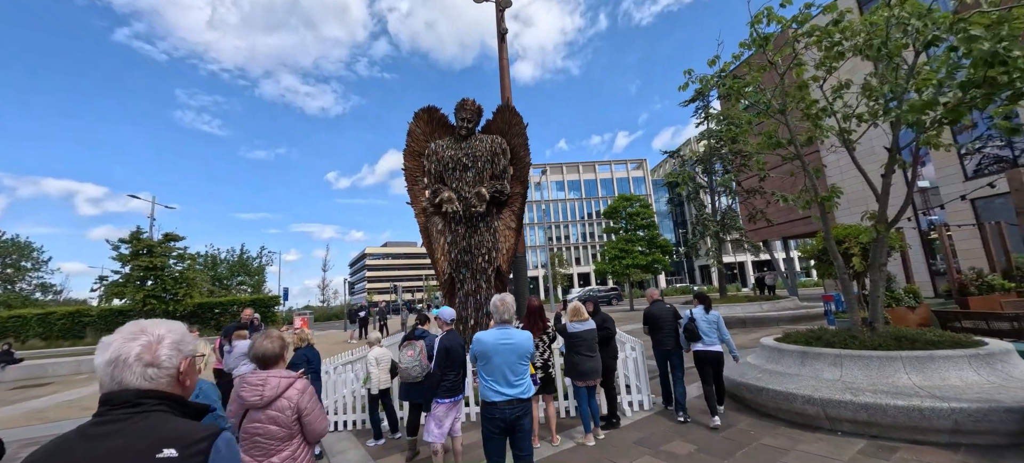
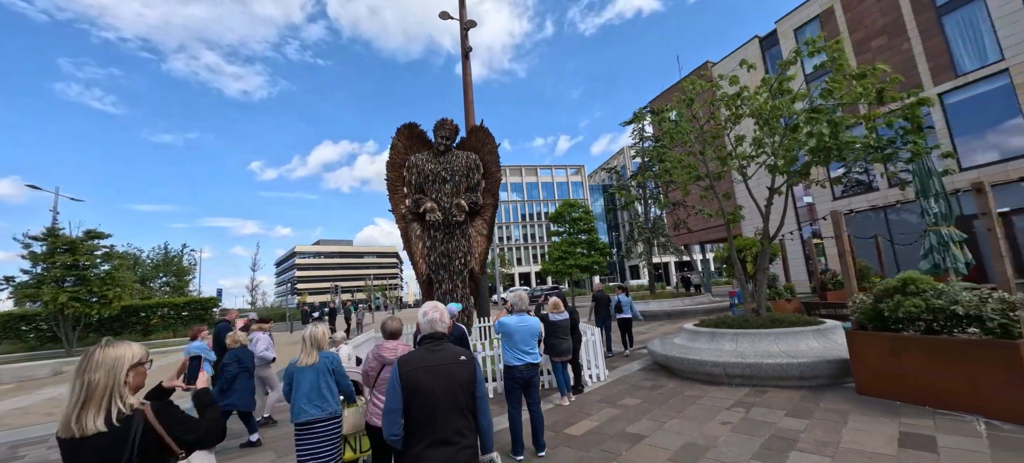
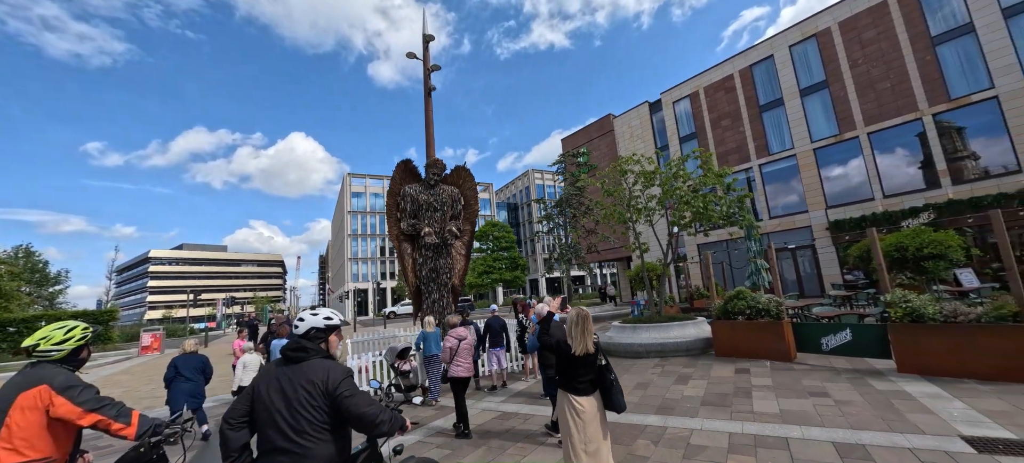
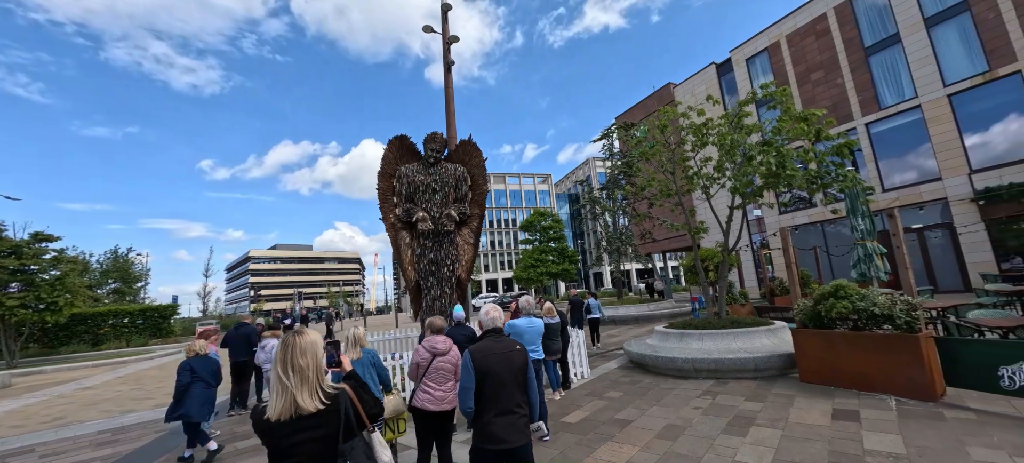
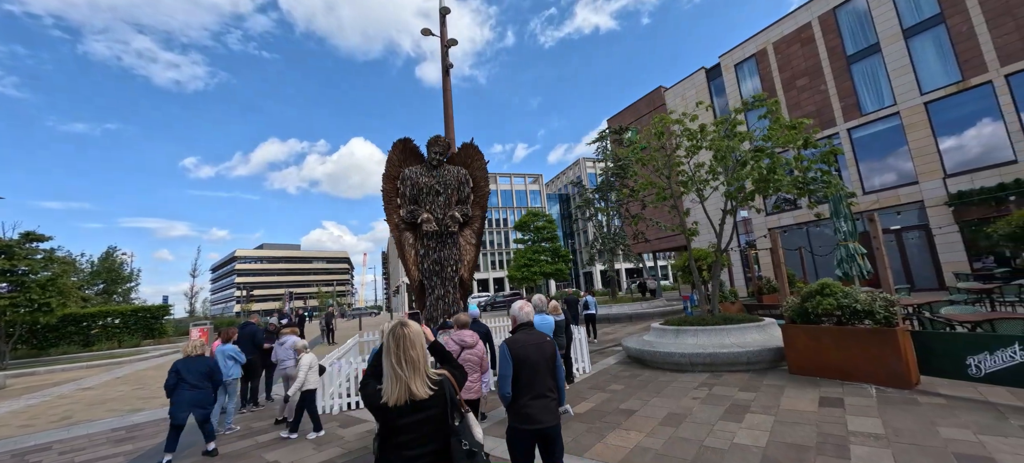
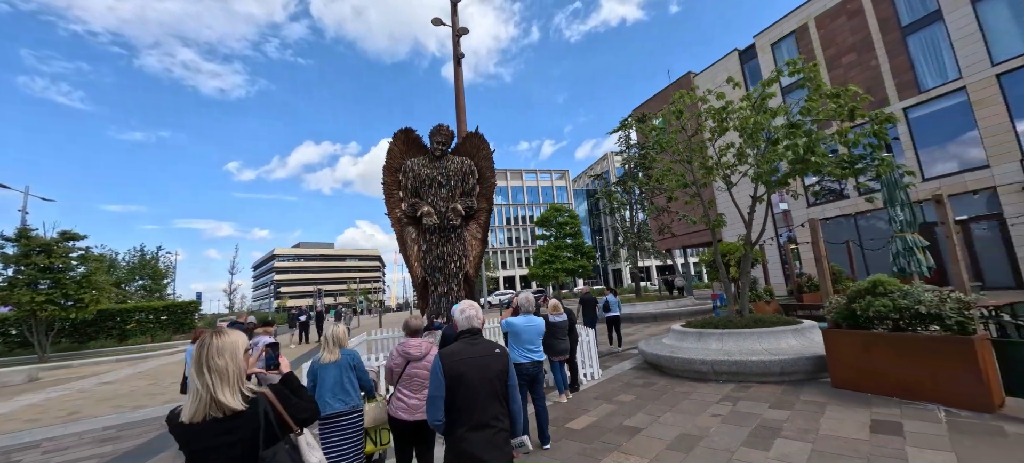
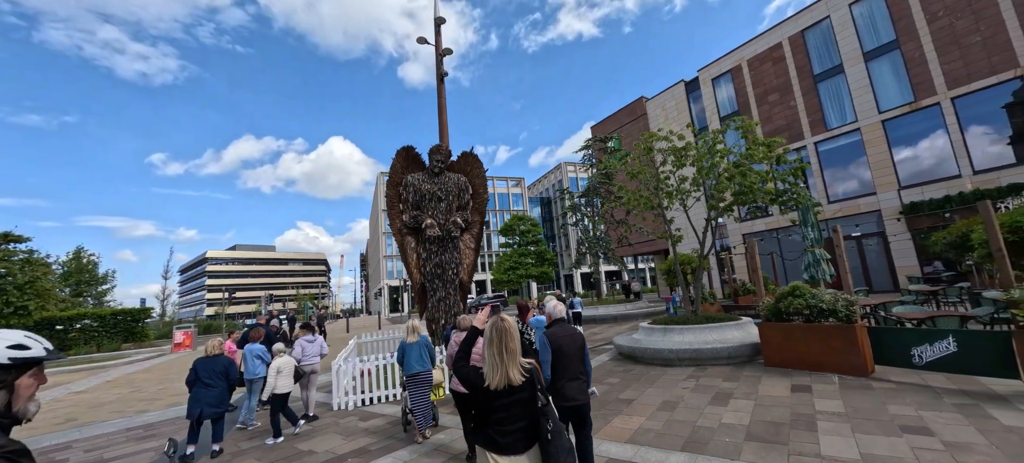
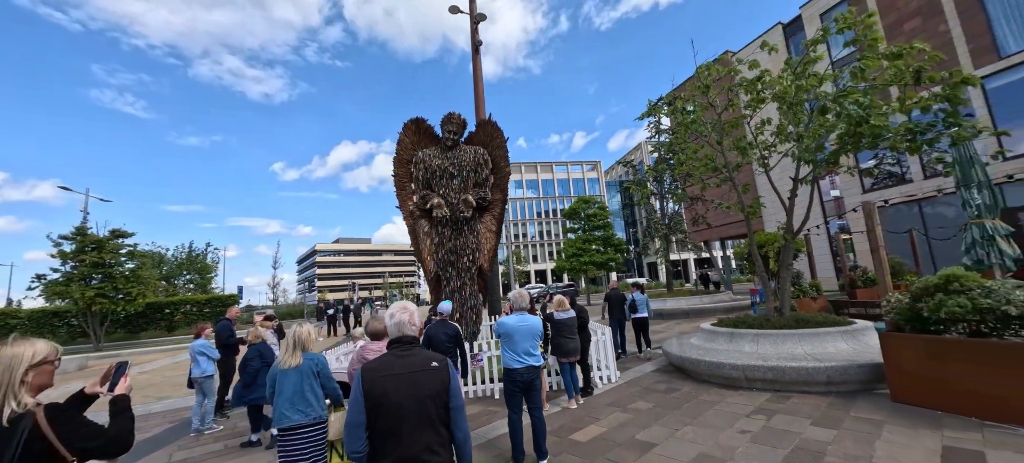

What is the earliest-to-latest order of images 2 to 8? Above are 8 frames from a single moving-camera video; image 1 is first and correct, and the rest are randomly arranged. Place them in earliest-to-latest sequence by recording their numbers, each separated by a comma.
8, 2, 6, 4, 5, 7, 3
